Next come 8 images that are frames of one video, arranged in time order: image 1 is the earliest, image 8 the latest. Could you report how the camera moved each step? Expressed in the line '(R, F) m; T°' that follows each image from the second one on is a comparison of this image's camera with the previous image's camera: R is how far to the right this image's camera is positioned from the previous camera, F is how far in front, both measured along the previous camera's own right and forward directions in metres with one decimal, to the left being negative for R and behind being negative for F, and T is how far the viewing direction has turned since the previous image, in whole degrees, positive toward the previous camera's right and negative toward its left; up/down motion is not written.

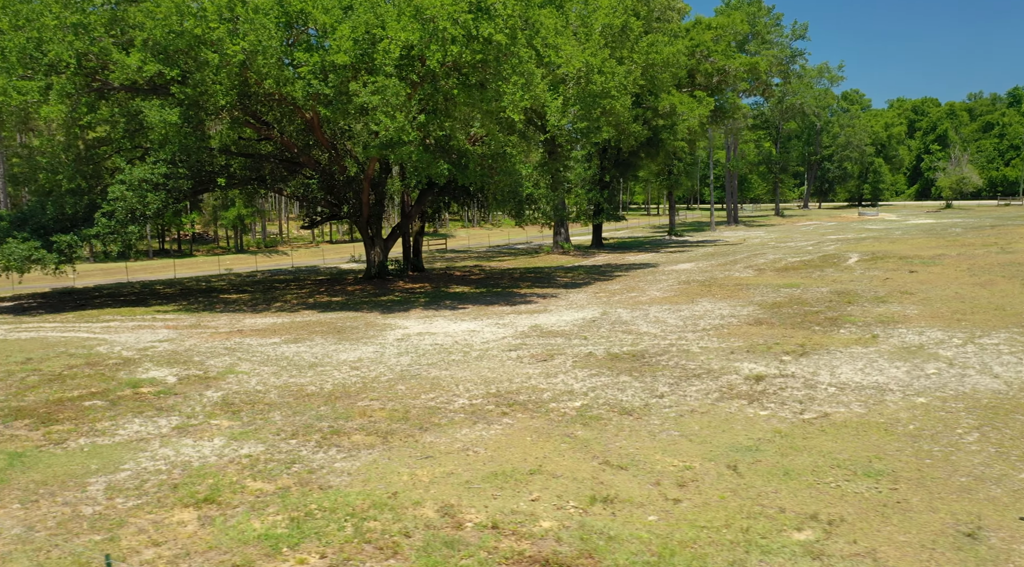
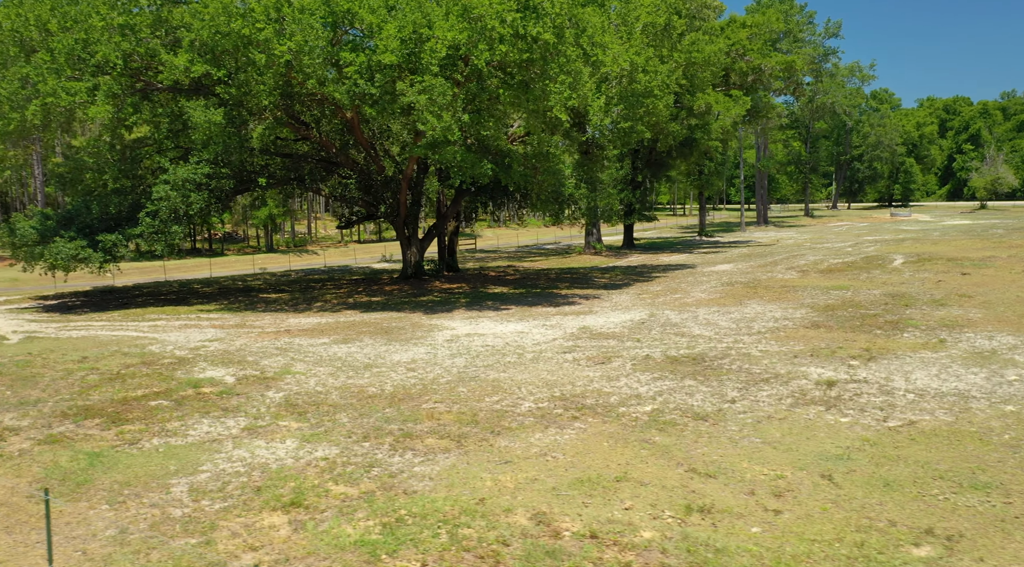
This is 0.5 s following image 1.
(-0.7, +0.1) m; -2°
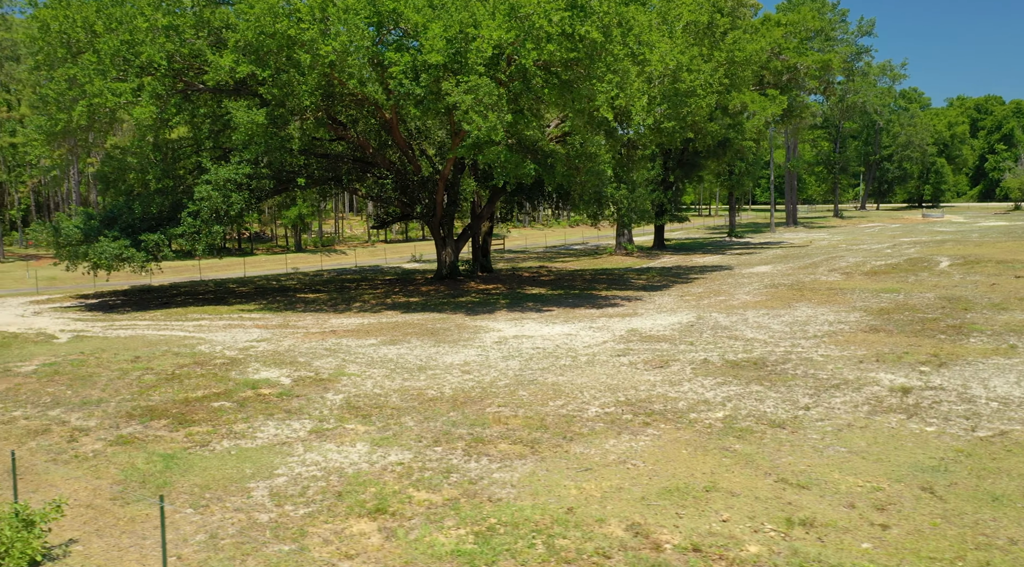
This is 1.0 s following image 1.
(-0.7, +0.2) m; -2°
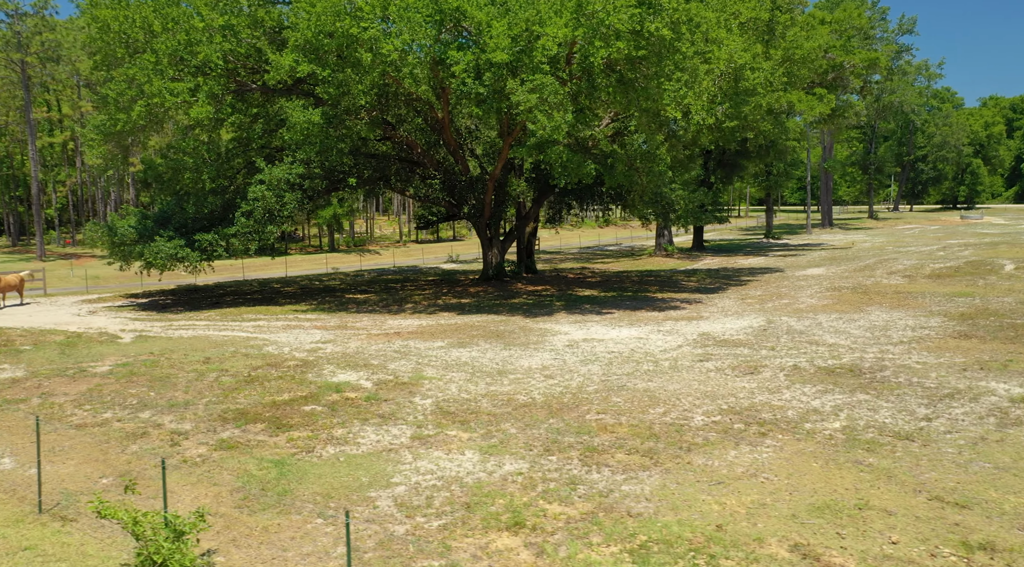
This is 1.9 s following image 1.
(-1.1, +0.3) m; -2°
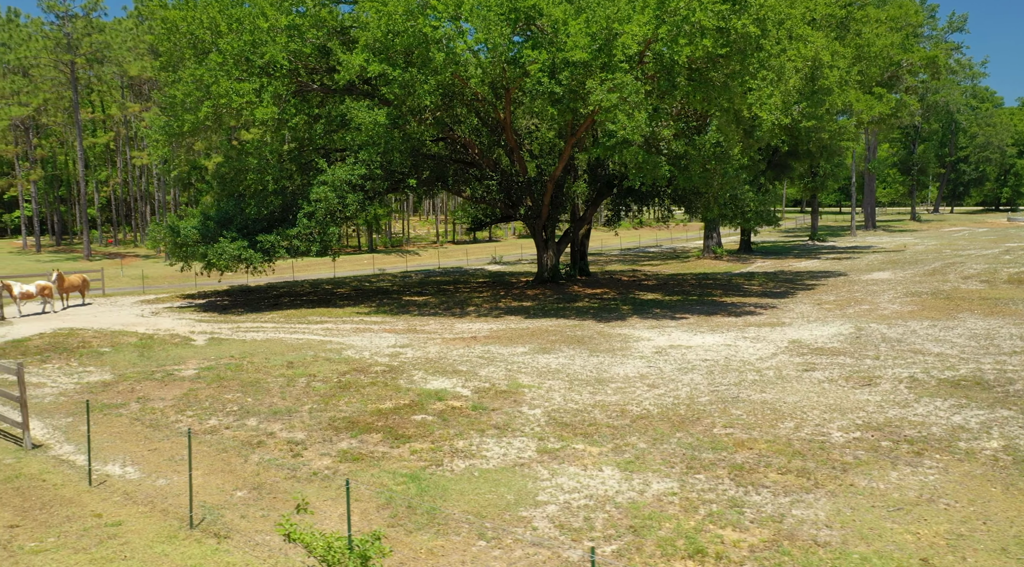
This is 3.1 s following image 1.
(-1.4, +0.4) m; -2°
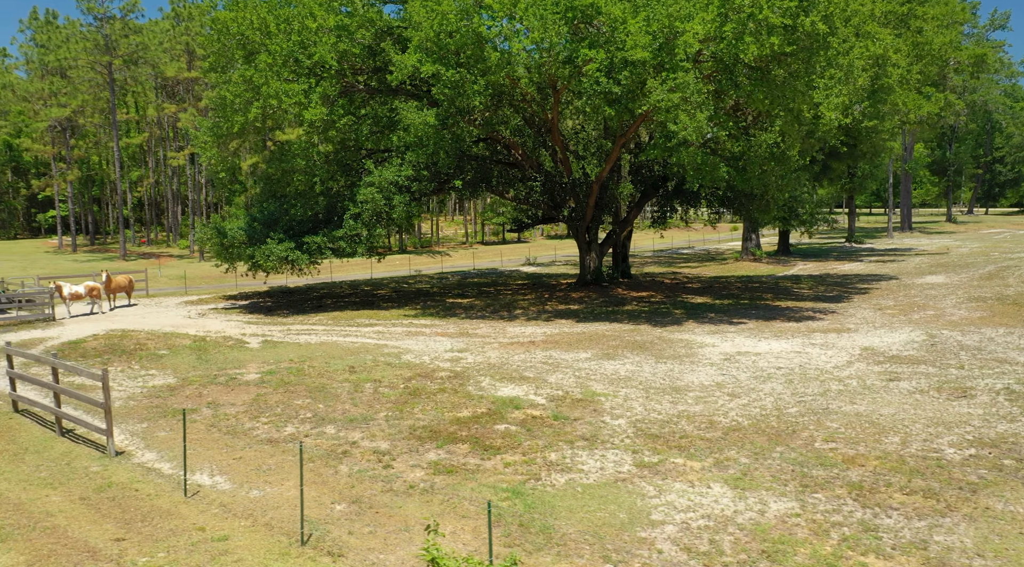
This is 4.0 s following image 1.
(-0.9, +0.4) m; -2°
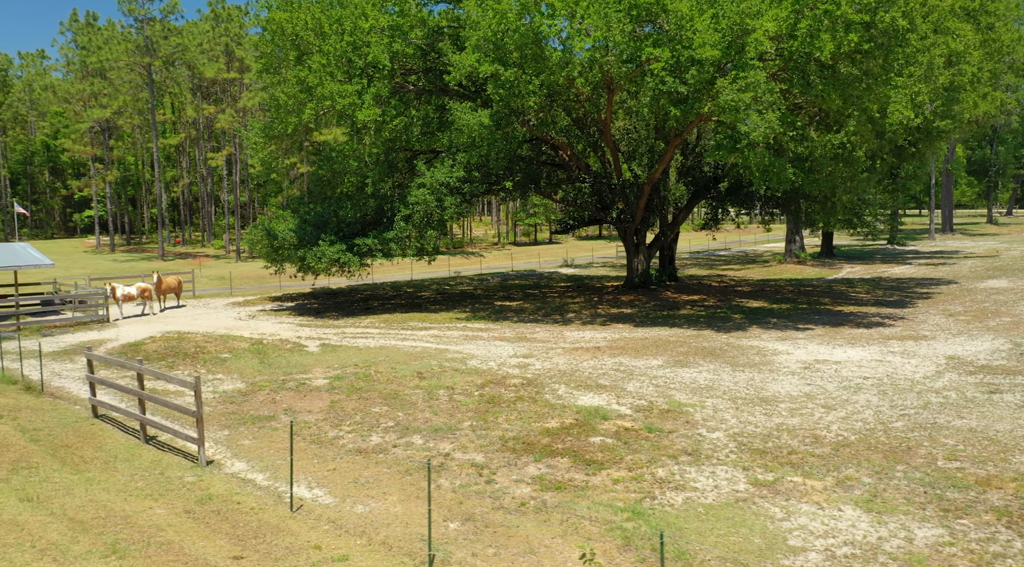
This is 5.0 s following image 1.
(-1.0, +0.4) m; -2°
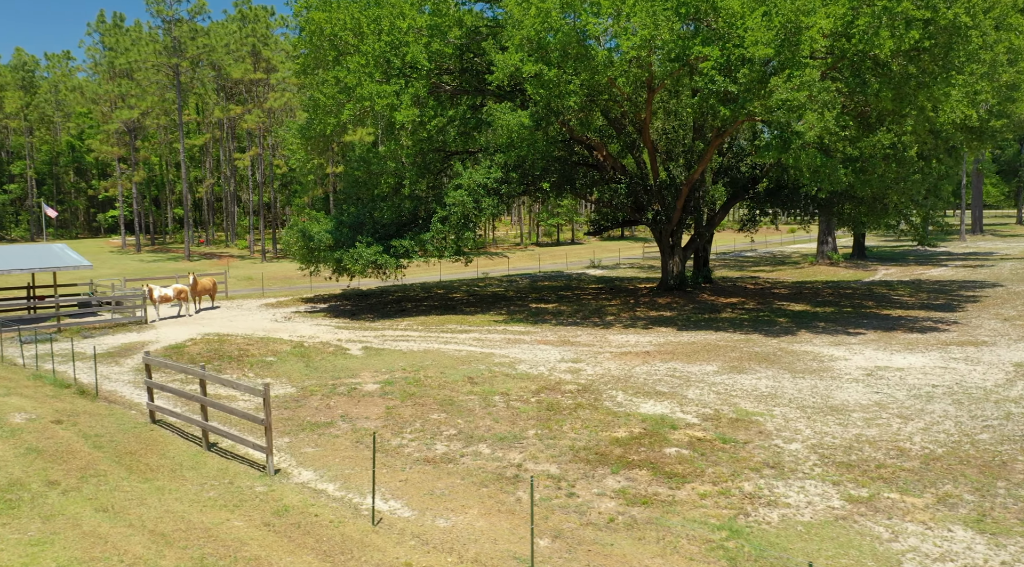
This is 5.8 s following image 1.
(-0.8, +0.4) m; -1°
